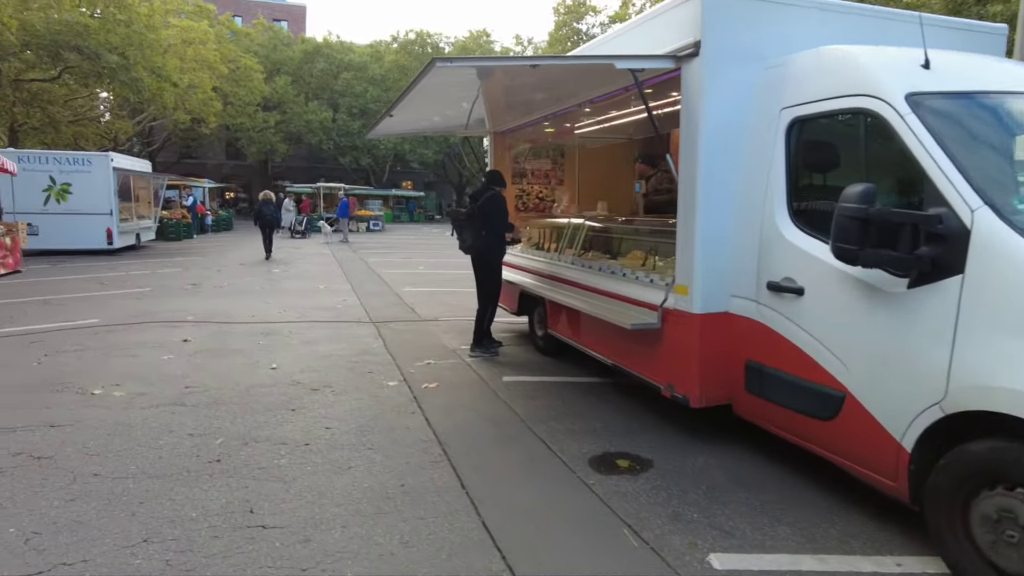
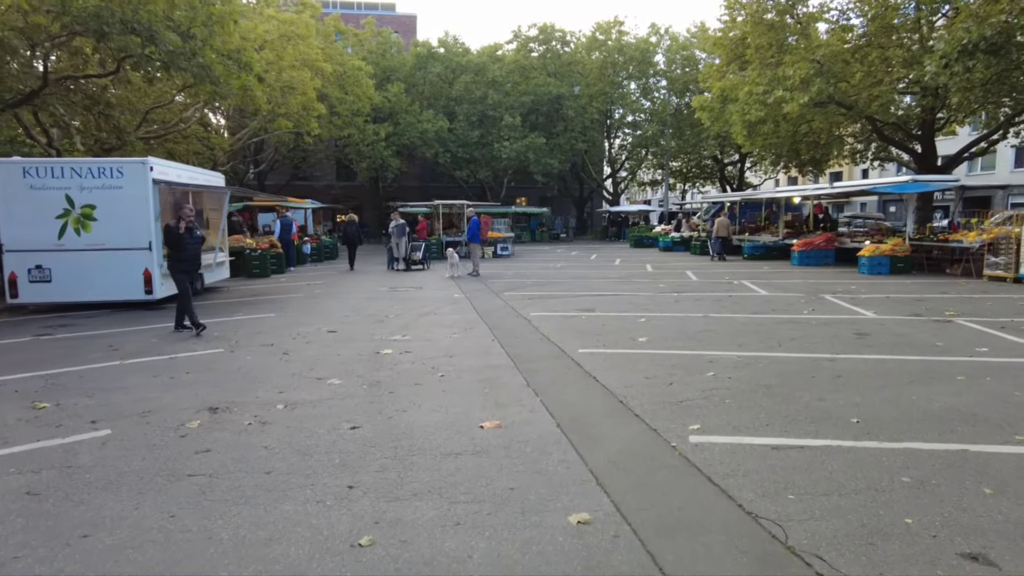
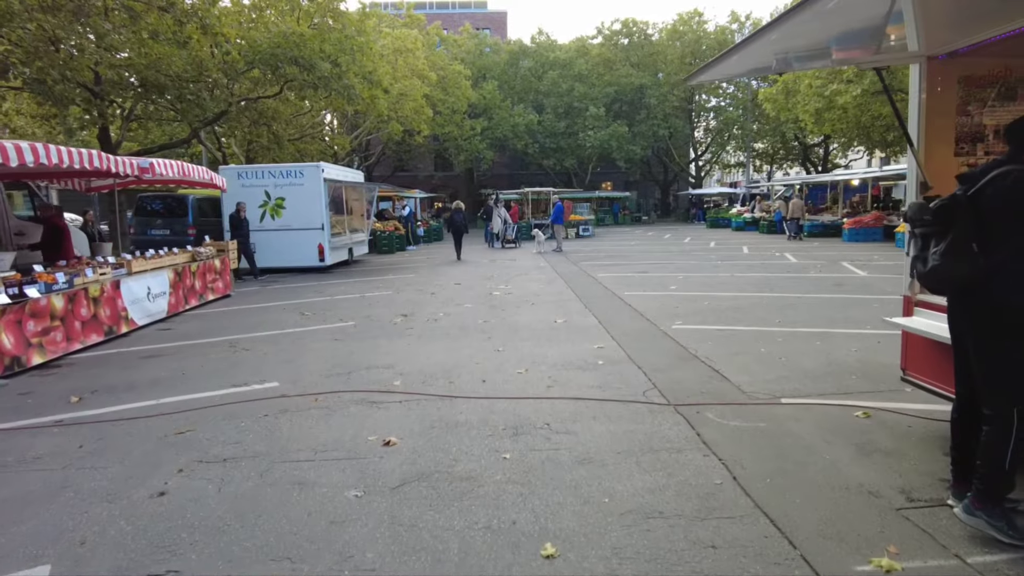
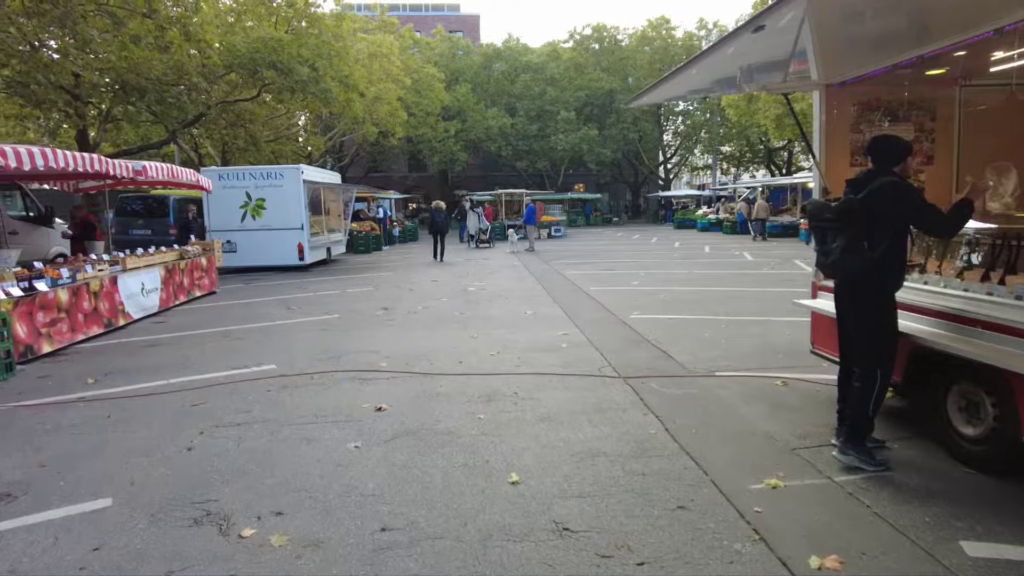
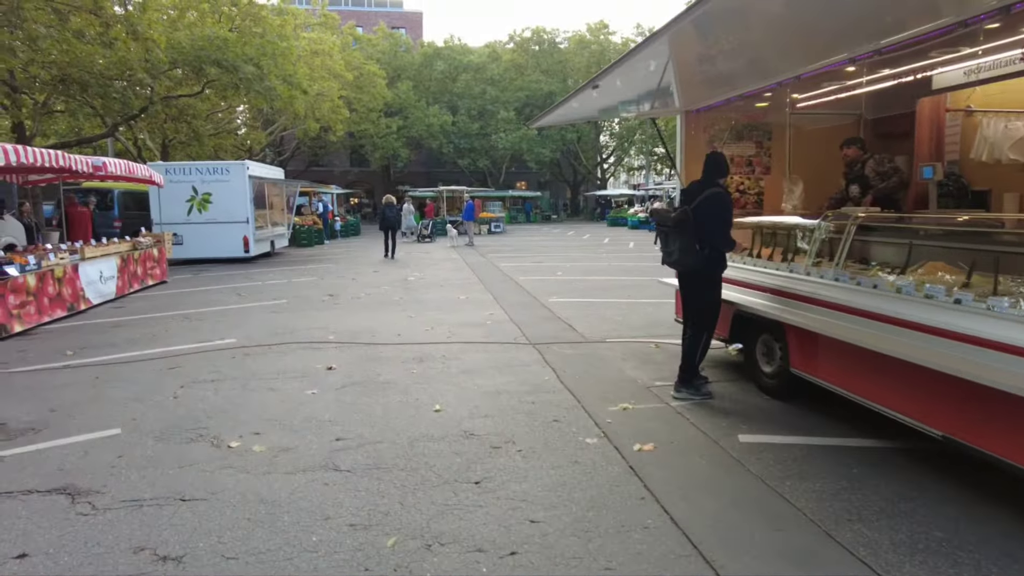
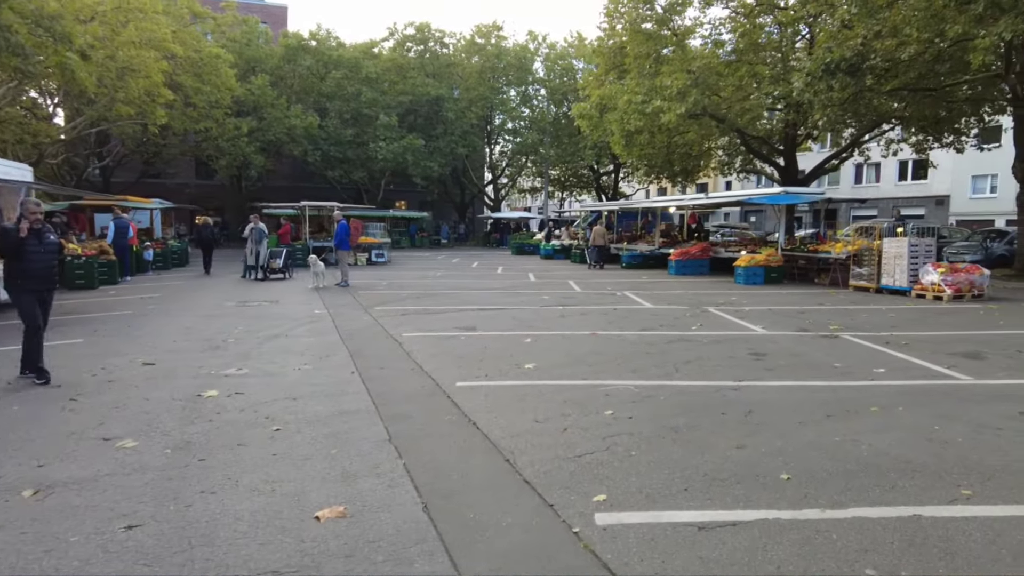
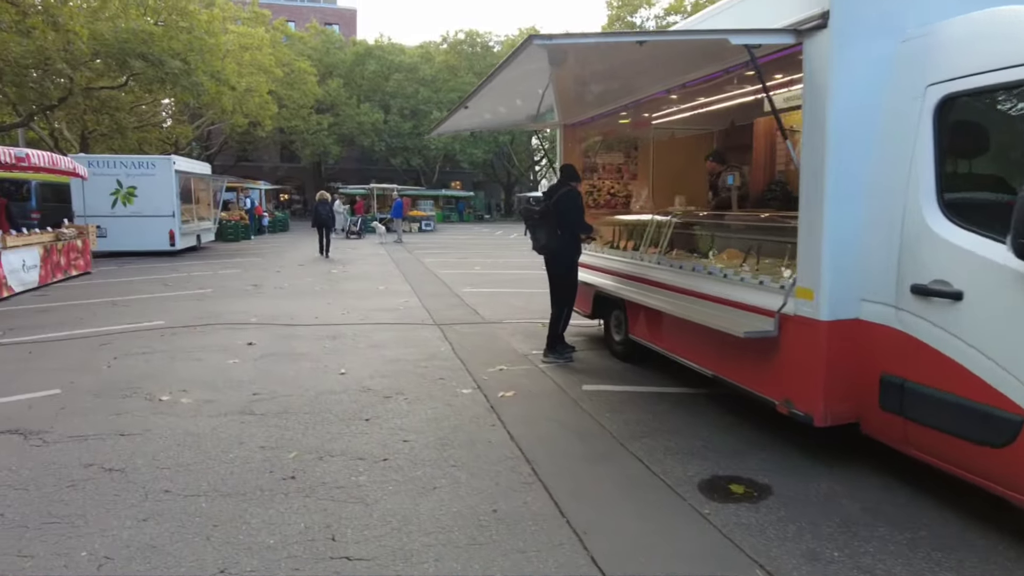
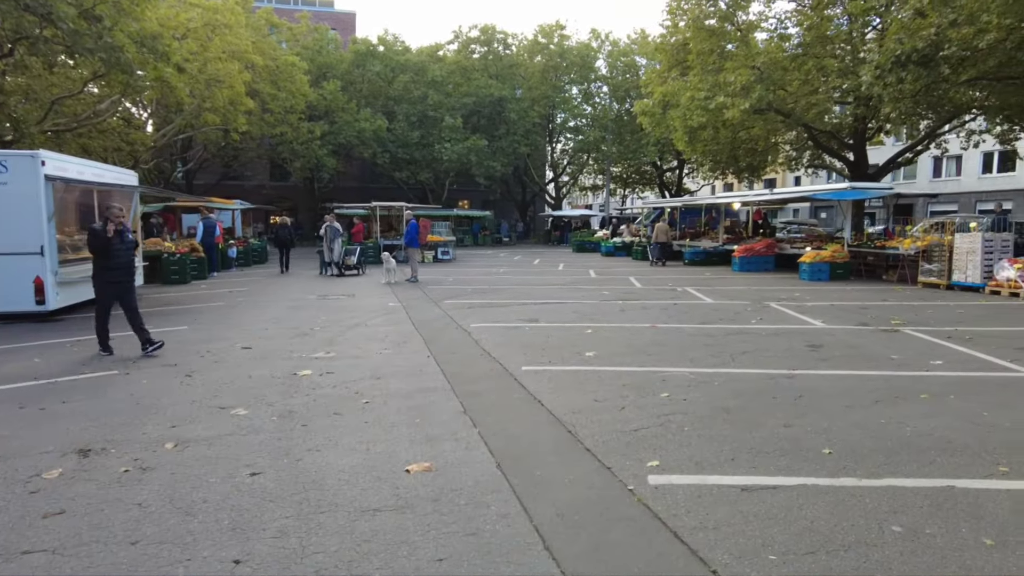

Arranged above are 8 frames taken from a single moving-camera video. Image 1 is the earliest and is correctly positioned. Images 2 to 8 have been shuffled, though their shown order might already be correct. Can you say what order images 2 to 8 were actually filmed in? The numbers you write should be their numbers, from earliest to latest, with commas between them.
7, 5, 4, 3, 2, 8, 6
